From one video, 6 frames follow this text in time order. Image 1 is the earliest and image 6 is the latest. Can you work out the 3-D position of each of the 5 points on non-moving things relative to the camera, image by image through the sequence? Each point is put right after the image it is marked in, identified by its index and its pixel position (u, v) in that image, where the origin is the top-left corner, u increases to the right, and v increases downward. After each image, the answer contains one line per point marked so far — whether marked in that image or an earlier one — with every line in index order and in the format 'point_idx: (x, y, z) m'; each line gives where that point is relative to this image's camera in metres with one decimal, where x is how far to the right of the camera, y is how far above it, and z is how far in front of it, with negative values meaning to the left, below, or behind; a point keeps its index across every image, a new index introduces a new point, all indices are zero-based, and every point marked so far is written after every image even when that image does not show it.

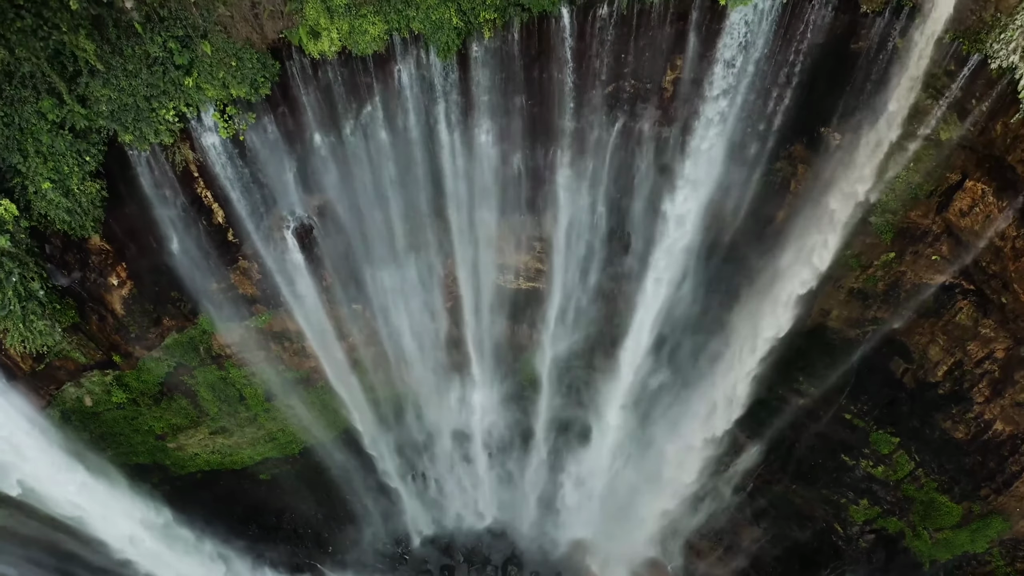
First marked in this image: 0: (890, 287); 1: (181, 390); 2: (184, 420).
0: (+7.3, -0.1, +11.8) m
1: (-7.2, -2.2, +13.1) m
2: (-7.4, -3.0, +13.7) m
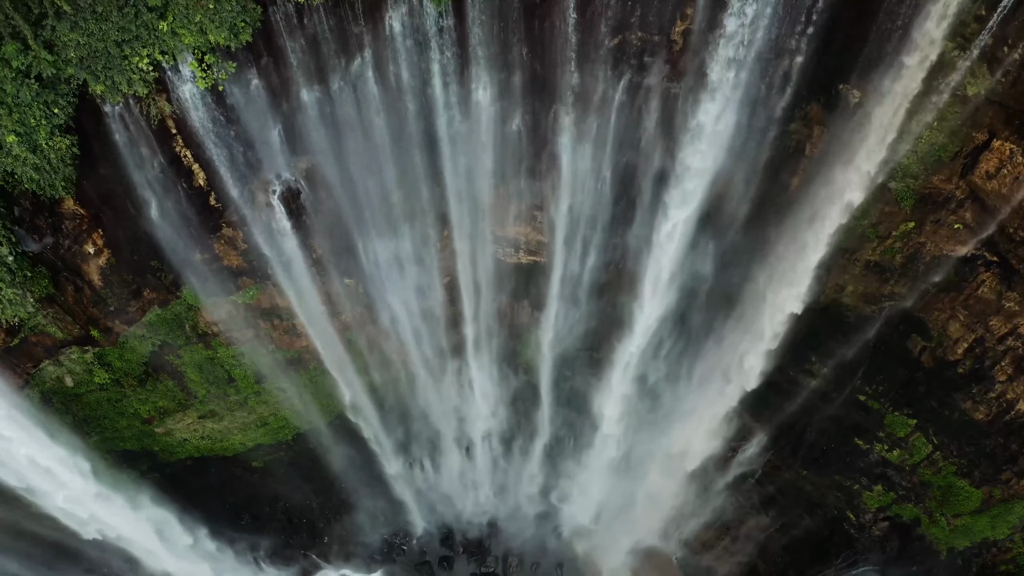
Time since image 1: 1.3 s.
0: (+7.3, +0.4, +11.2) m
1: (-7.2, -1.7, +12.6) m
2: (-7.4, -2.5, +13.1) m
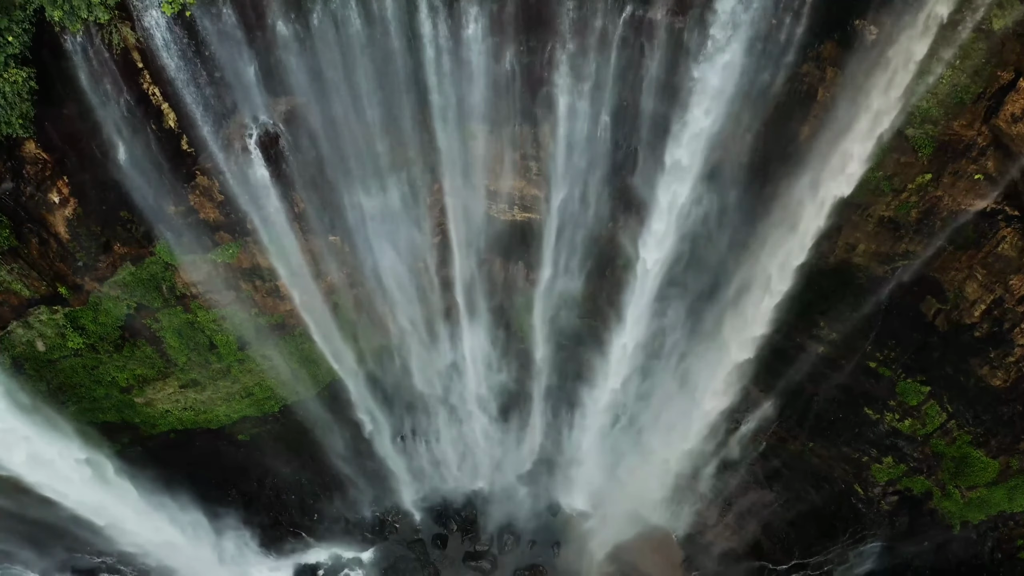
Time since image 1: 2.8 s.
0: (+7.2, +1.2, +10.5) m
1: (-7.3, -0.9, +11.9) m
2: (-7.5, -1.7, +12.5) m
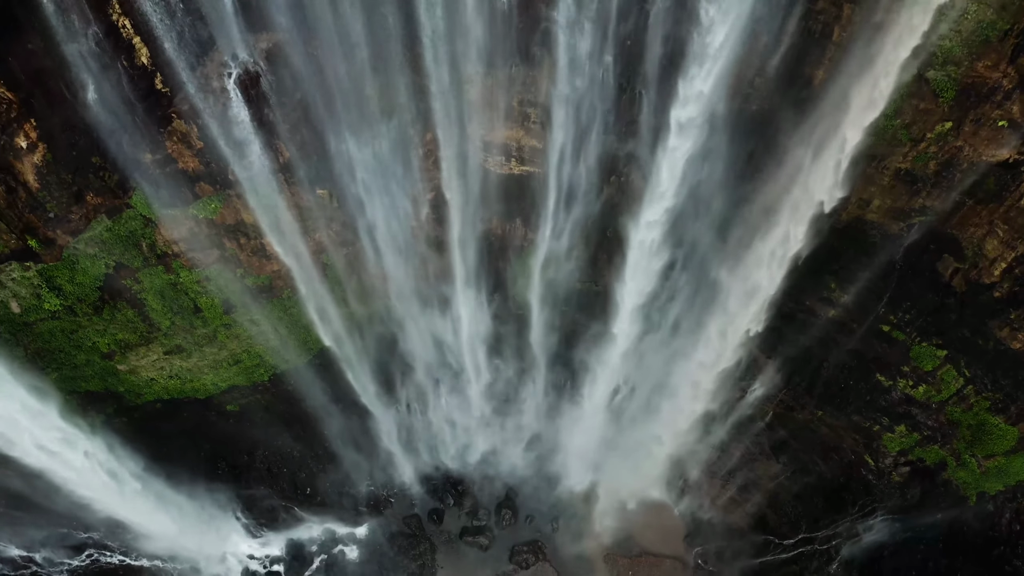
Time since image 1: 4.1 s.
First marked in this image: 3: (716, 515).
0: (+7.1, +2.0, +10.0) m
1: (-7.3, -0.2, +11.4) m
2: (-7.5, -0.9, +12.0) m
3: (+5.1, -5.7, +15.0) m
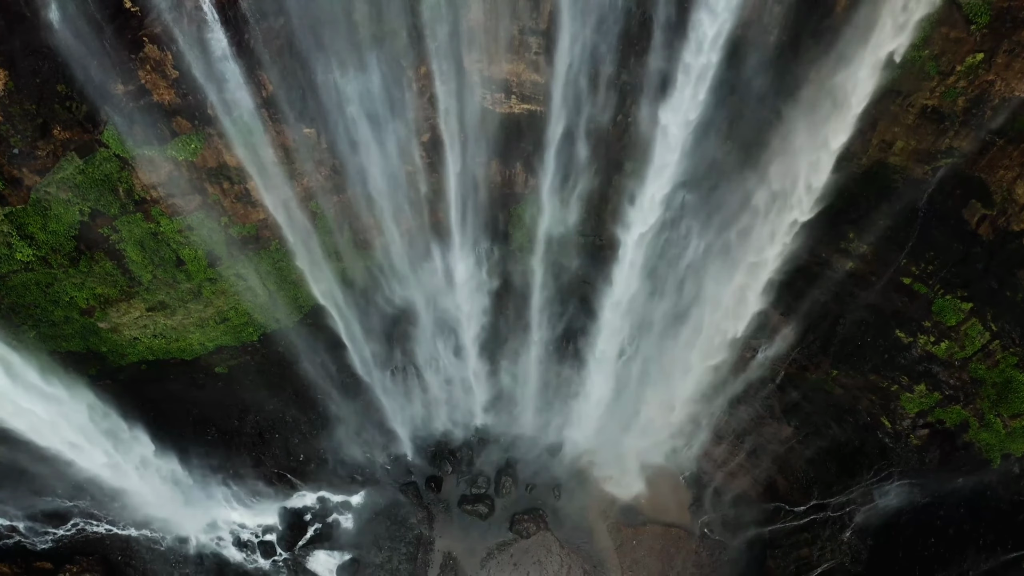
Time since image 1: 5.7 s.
0: (+7.1, +2.9, +9.3) m
1: (-7.3, +0.7, +10.8) m
2: (-7.5, 0.0, +11.3) m
3: (+5.1, -4.6, +14.4) m
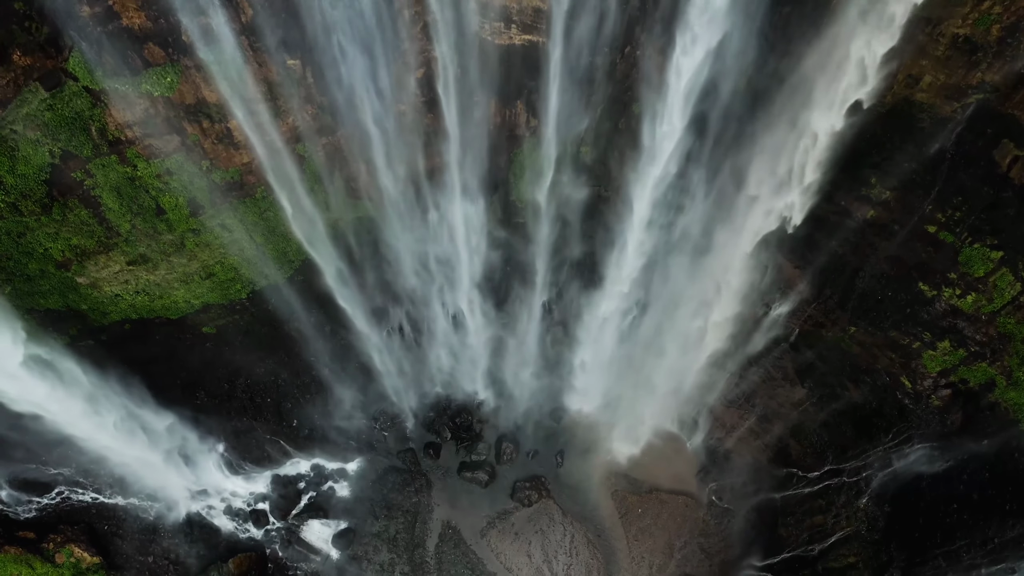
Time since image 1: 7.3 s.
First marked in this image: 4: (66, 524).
0: (+7.1, +3.8, +8.5) m
1: (-7.3, +1.6, +10.1) m
2: (-7.5, +0.8, +10.7) m
3: (+5.2, -3.7, +13.8) m
4: (-9.1, -4.8, +12.2) m
